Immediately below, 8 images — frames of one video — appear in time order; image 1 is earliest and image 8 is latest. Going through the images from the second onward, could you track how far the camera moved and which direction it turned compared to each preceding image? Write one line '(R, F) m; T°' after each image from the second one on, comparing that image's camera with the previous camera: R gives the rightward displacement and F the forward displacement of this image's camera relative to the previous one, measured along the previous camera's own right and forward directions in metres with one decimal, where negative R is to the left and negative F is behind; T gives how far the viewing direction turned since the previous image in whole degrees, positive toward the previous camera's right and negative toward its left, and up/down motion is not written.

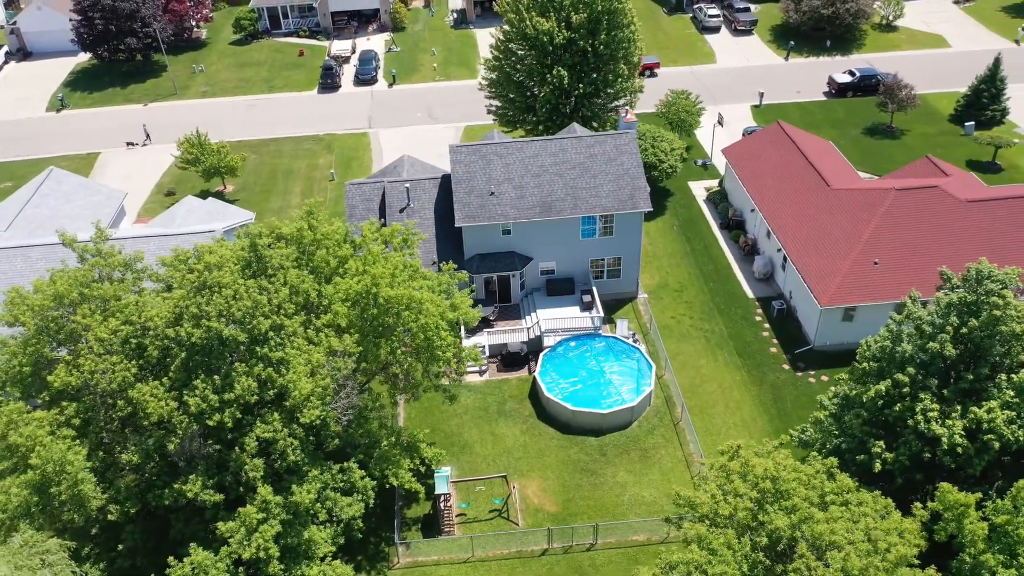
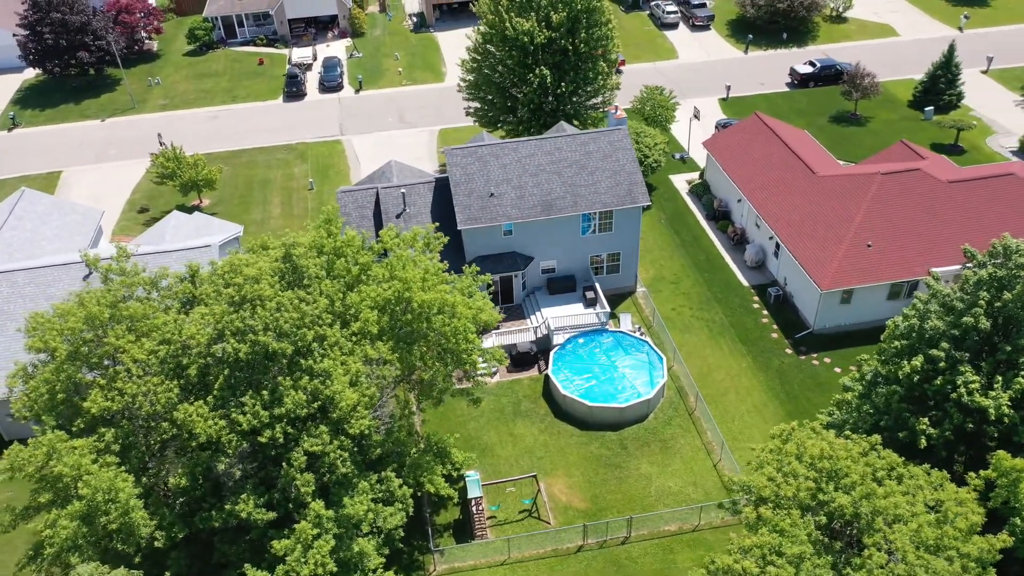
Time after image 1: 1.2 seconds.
(-2.6, +0.1) m; +4°
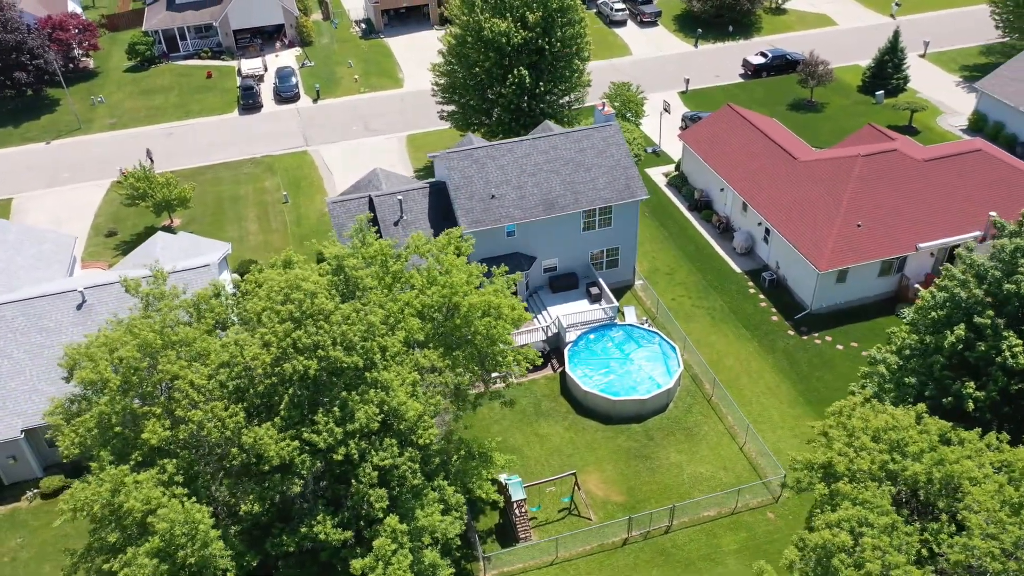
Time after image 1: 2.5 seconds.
(-3.4, +0.3) m; +5°
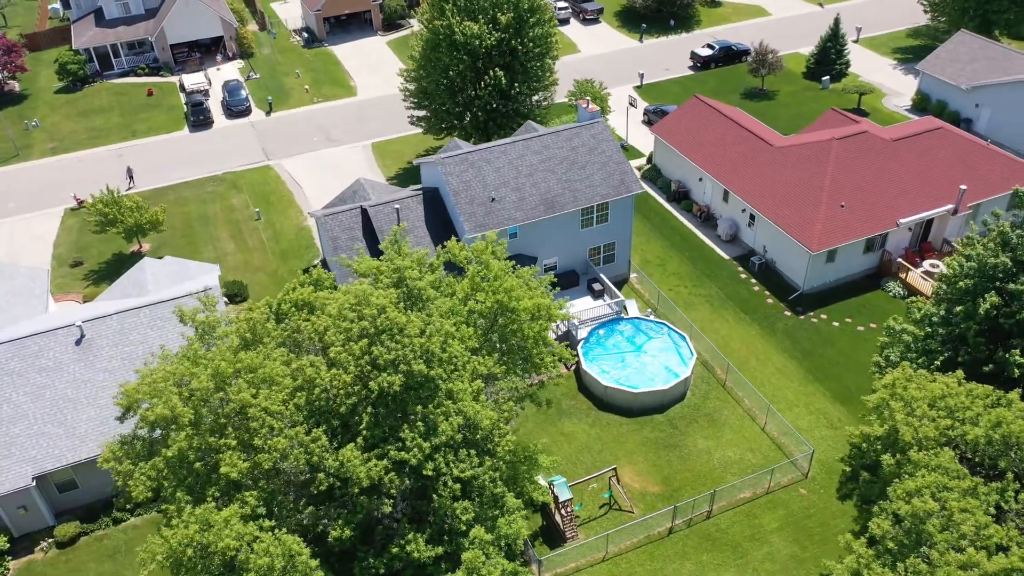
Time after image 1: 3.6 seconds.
(-3.7, +0.3) m; +6°
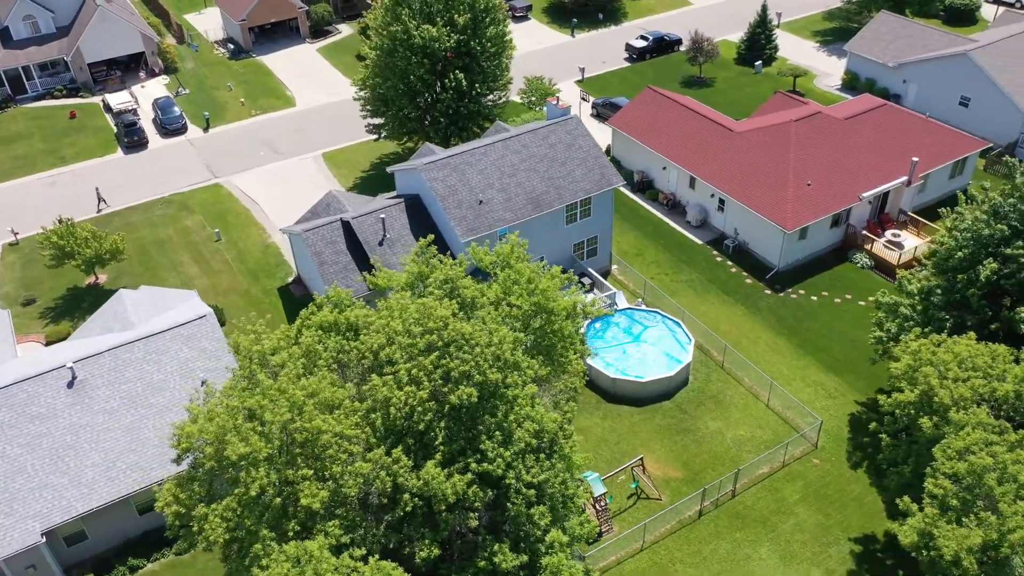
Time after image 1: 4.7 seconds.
(-3.6, +0.3) m; +6°
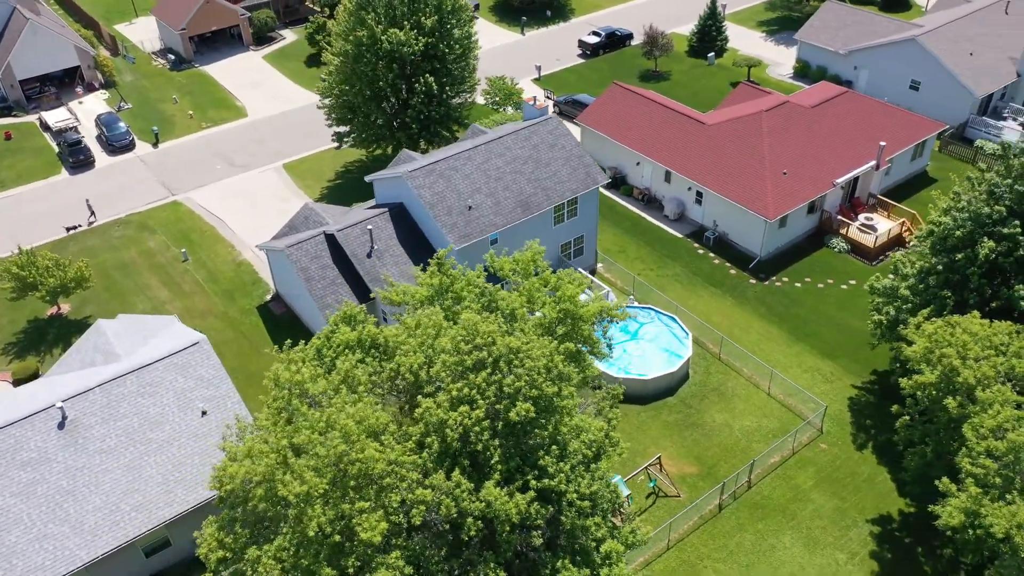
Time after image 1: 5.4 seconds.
(-2.5, +0.6) m; +5°
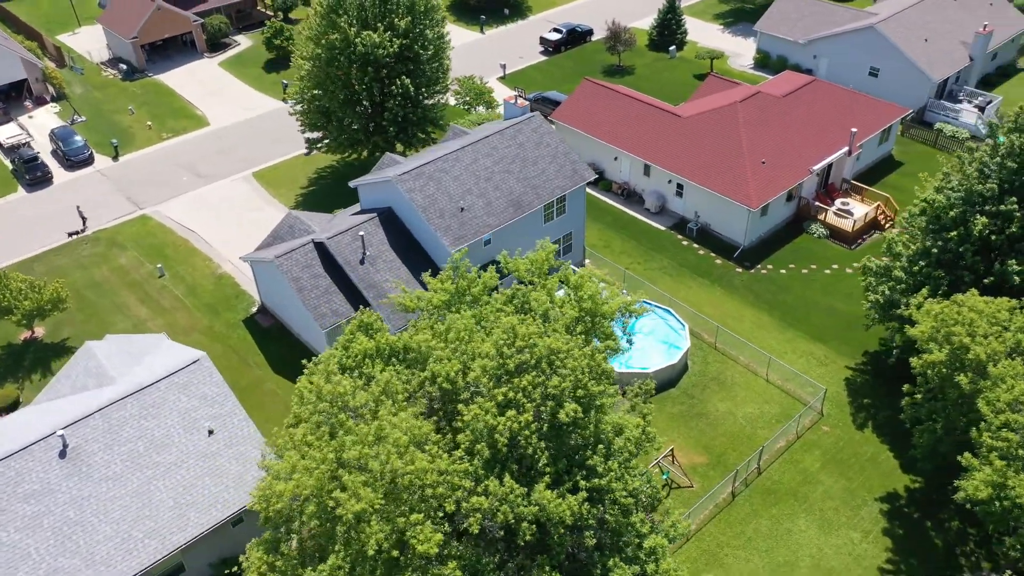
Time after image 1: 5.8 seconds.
(-2.0, +0.2) m; +4°
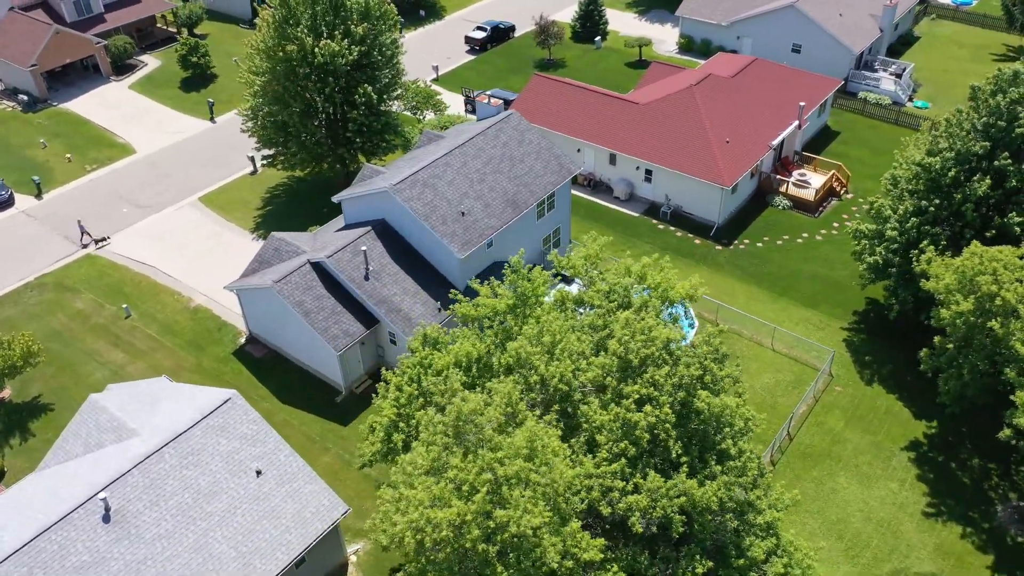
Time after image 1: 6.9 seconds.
(-4.9, +0.6) m; +8°
